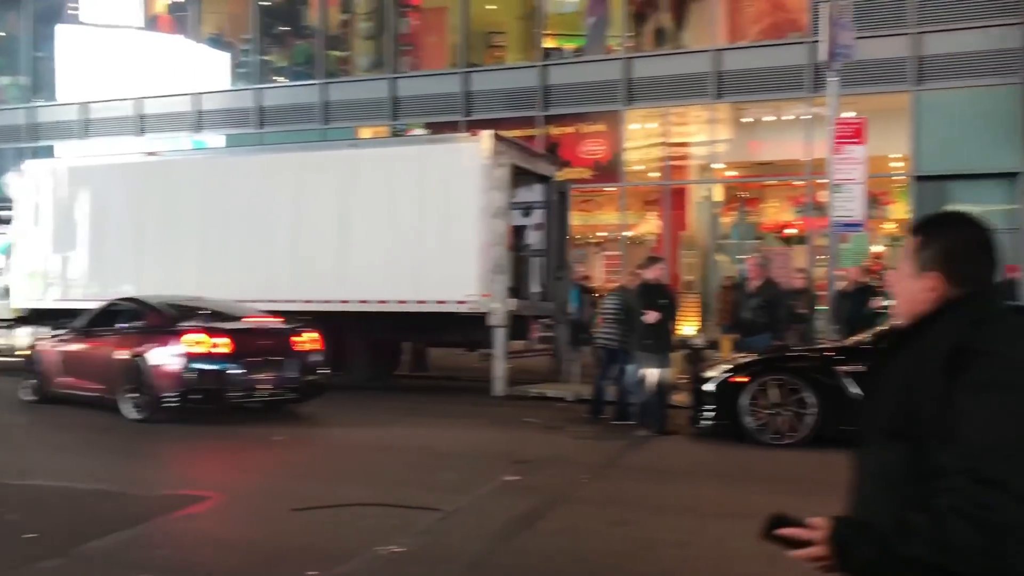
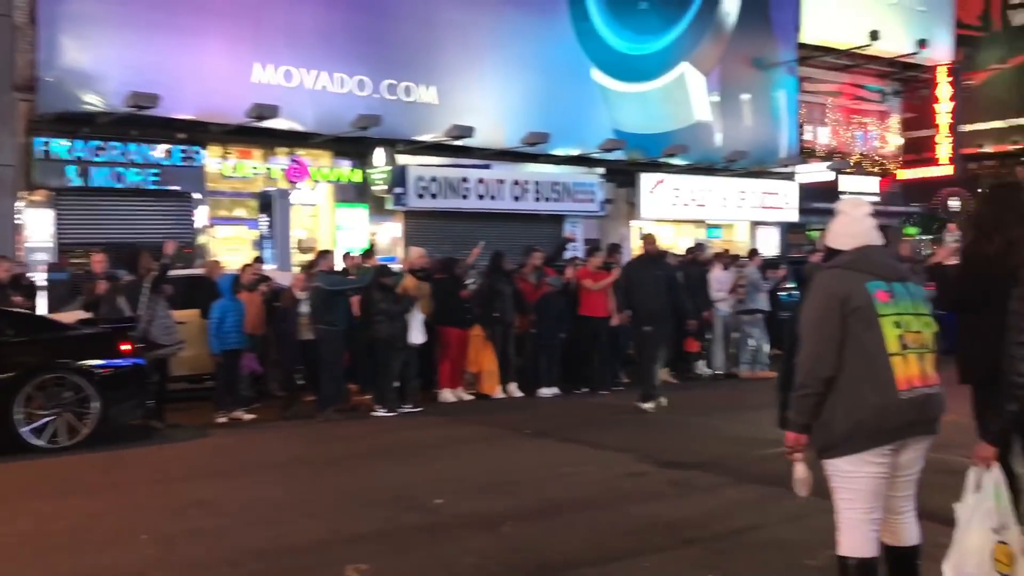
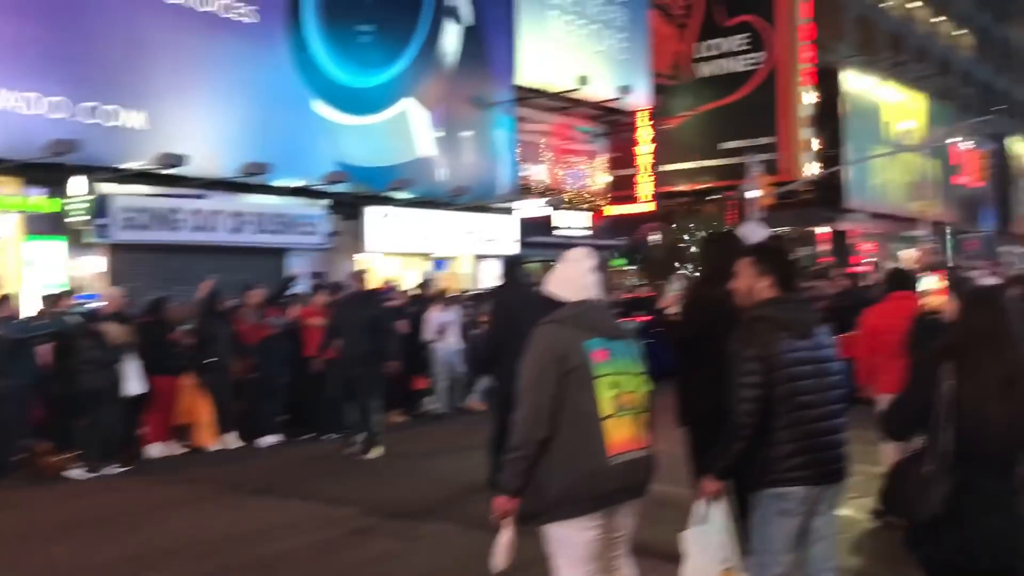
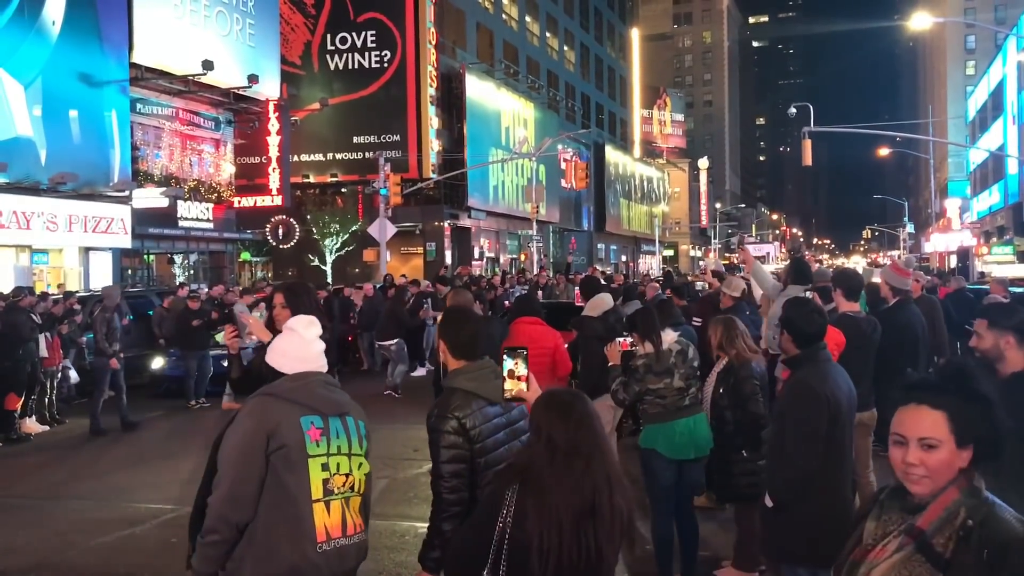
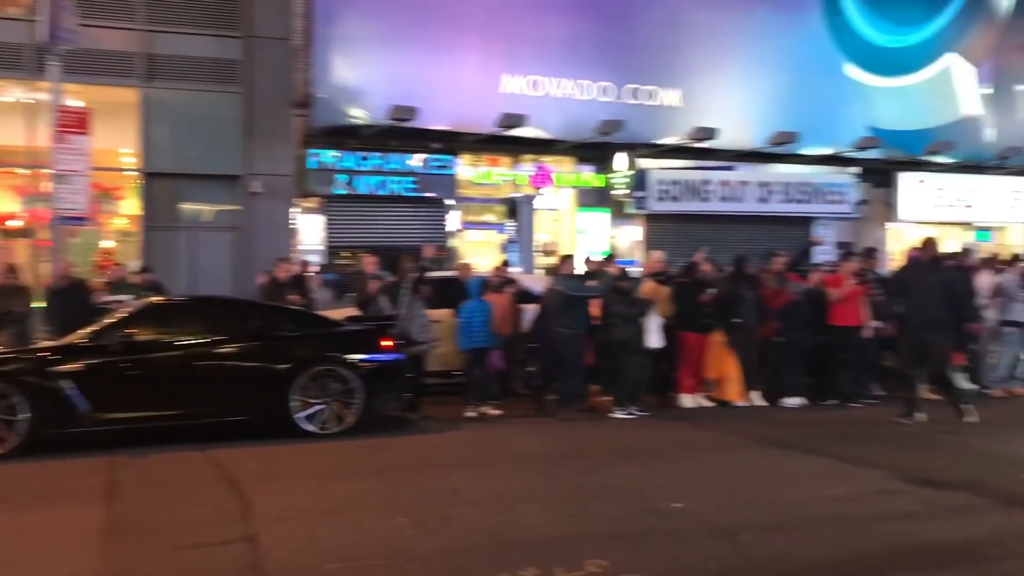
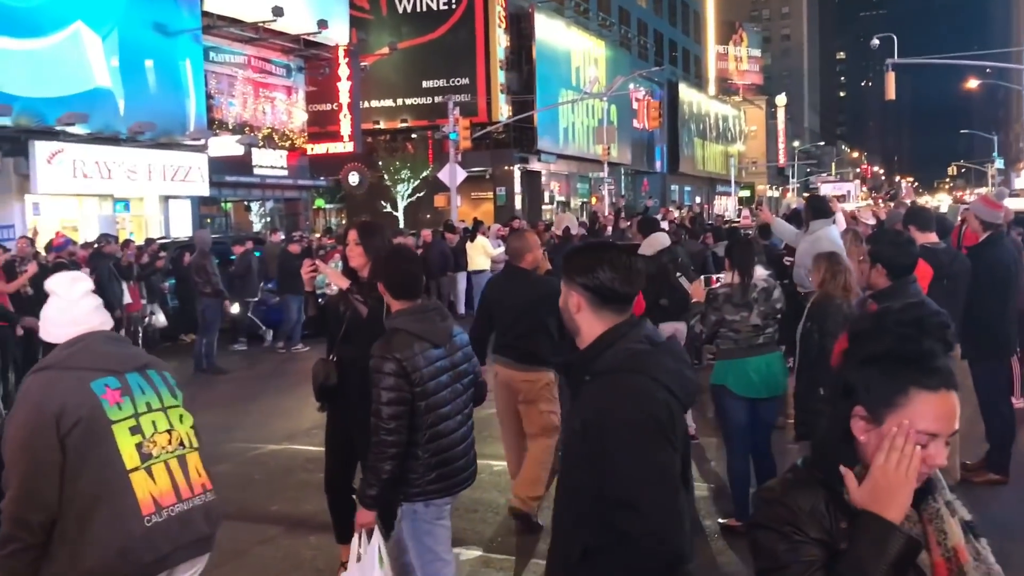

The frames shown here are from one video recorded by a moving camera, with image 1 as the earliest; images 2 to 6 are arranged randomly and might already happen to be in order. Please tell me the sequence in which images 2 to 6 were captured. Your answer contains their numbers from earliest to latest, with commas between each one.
5, 2, 3, 4, 6
